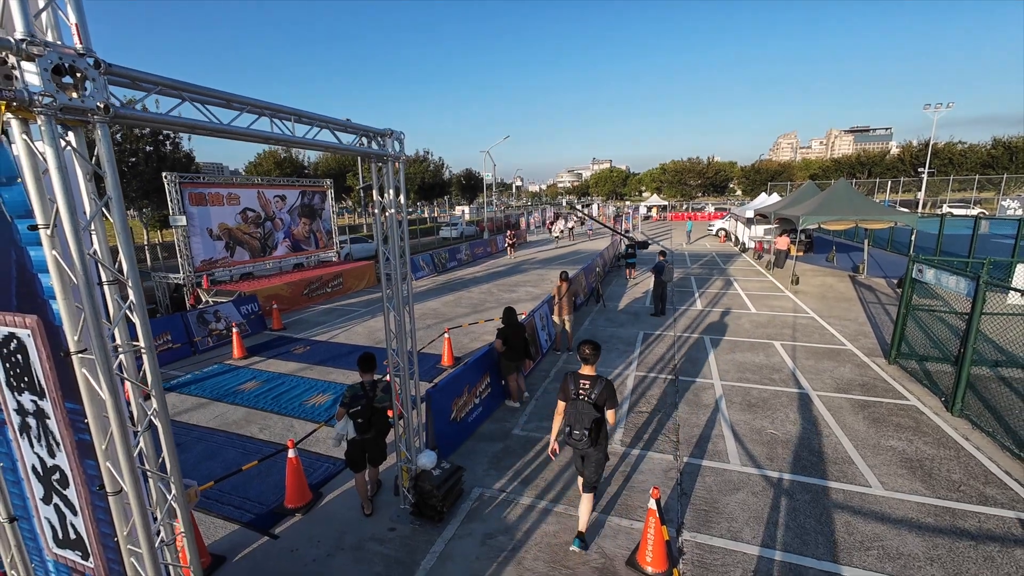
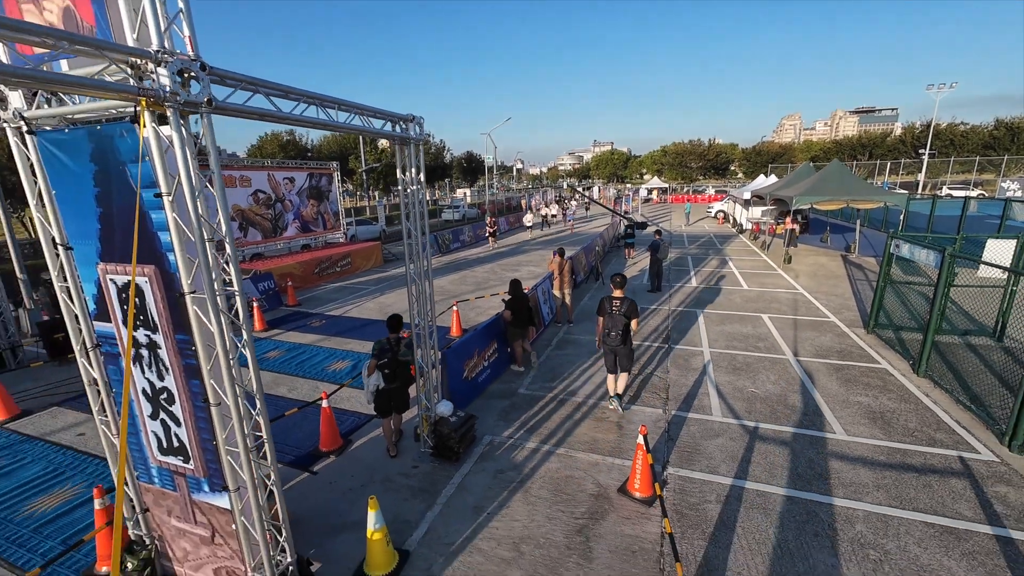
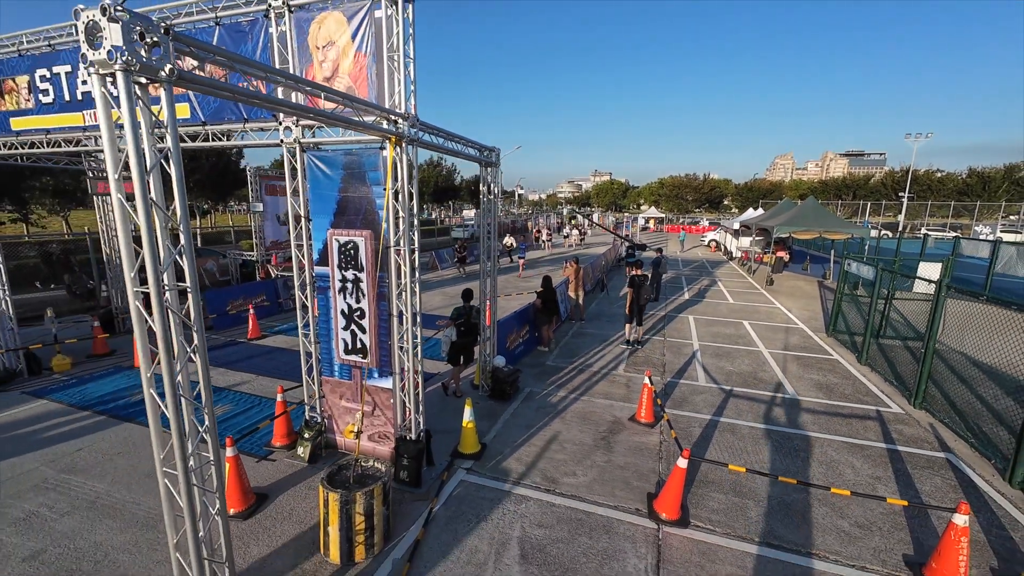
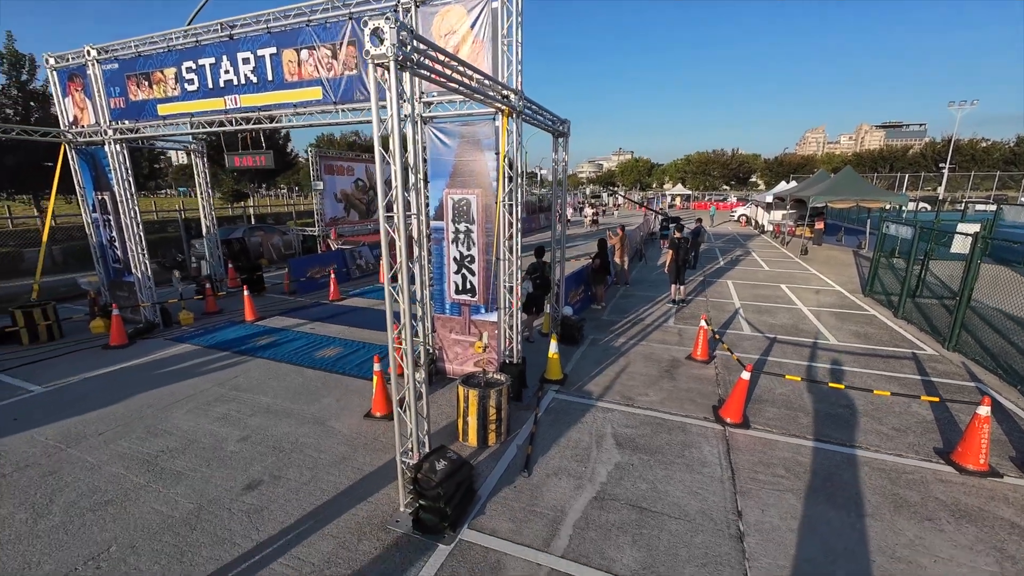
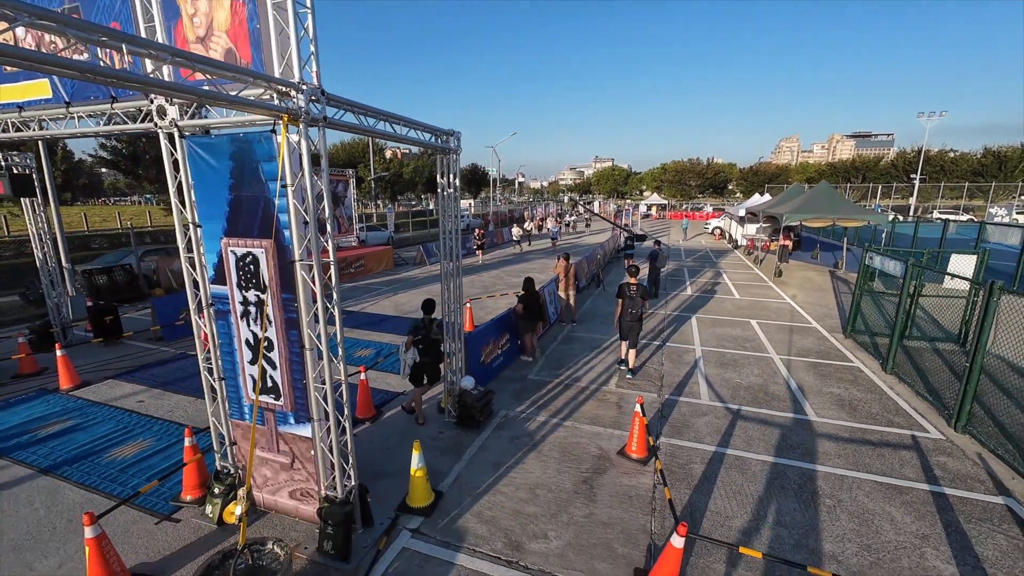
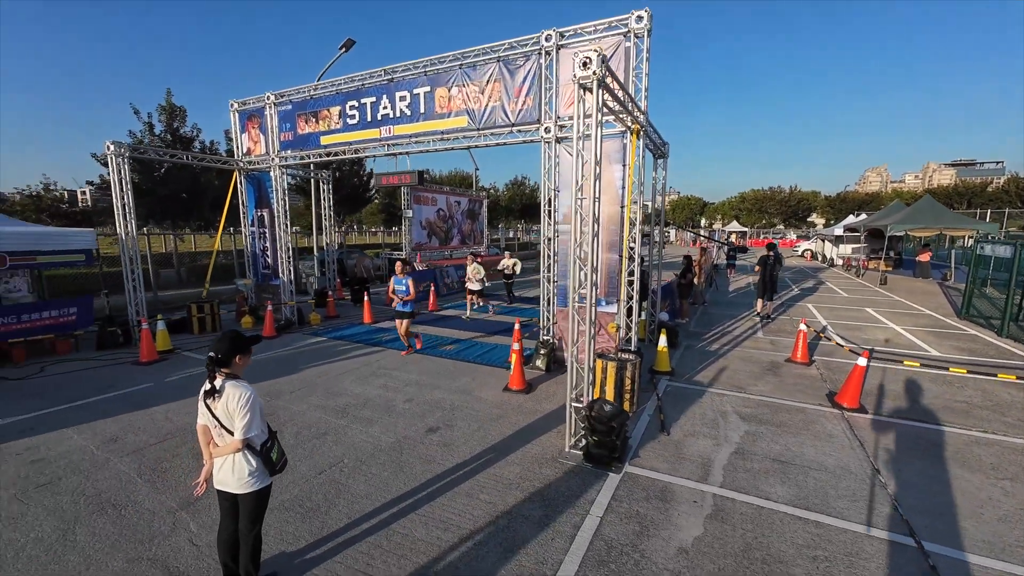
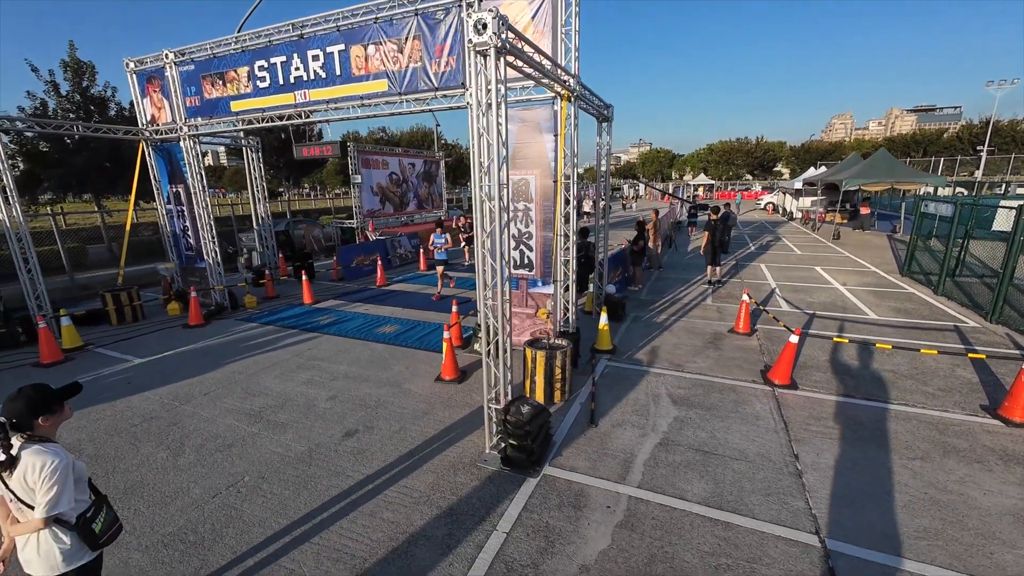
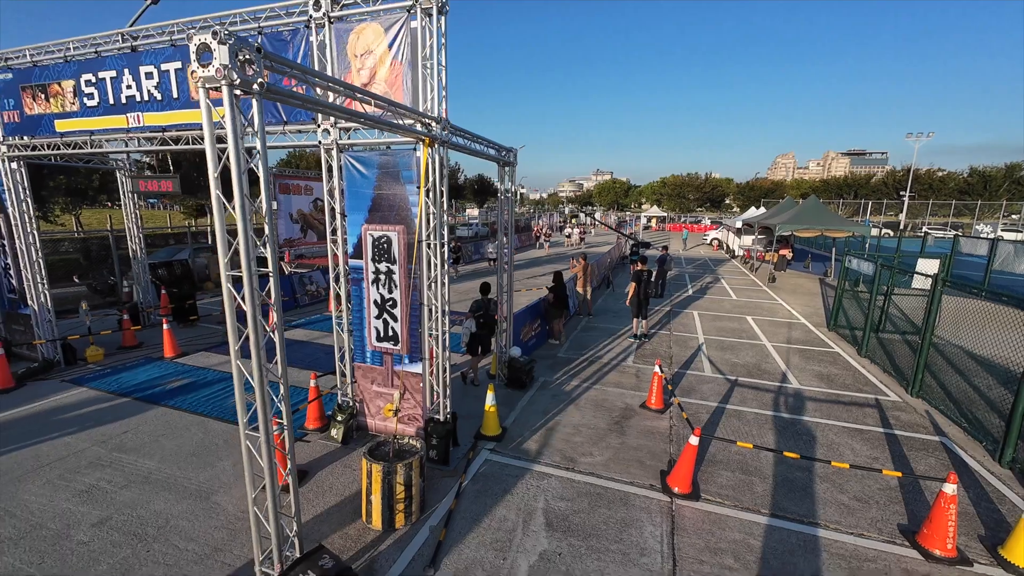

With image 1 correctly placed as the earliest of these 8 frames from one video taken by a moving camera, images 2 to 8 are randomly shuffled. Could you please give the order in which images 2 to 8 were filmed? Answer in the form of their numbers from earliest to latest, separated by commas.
2, 5, 3, 8, 4, 7, 6
